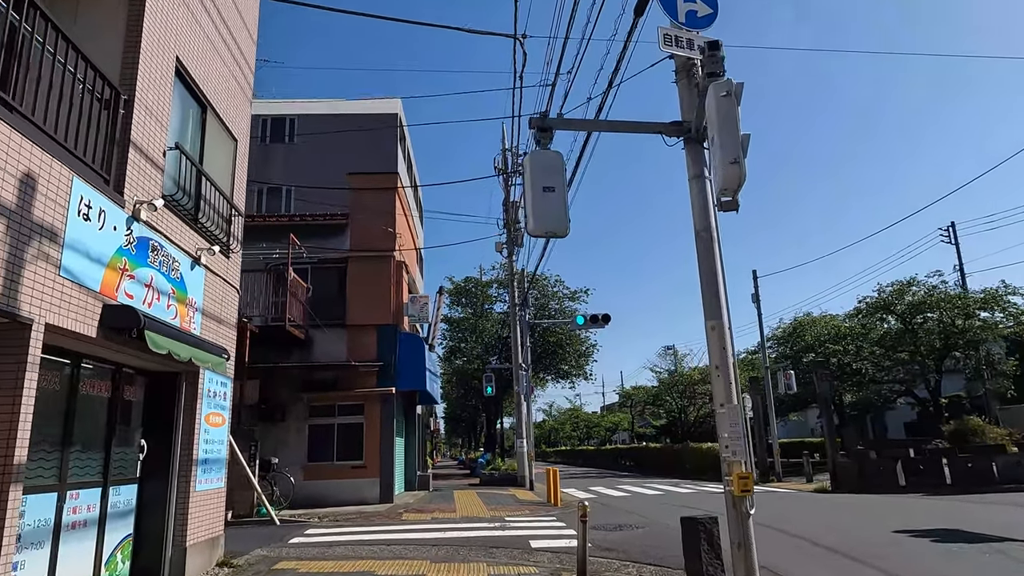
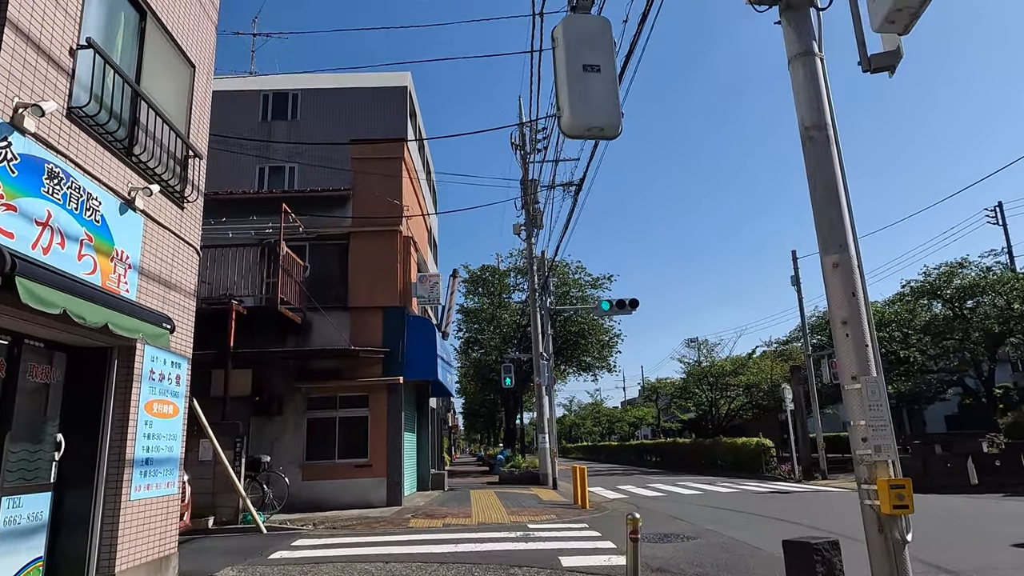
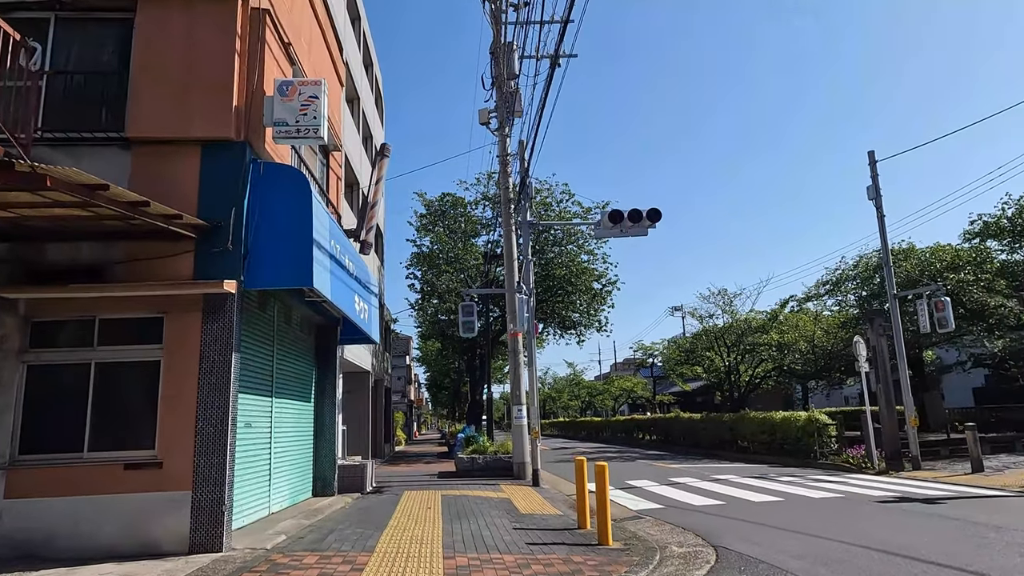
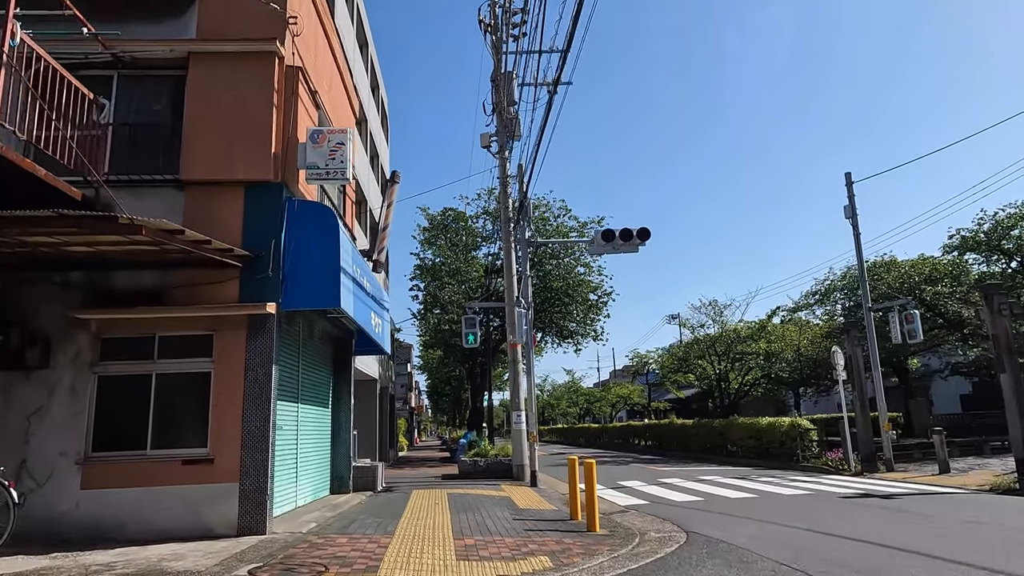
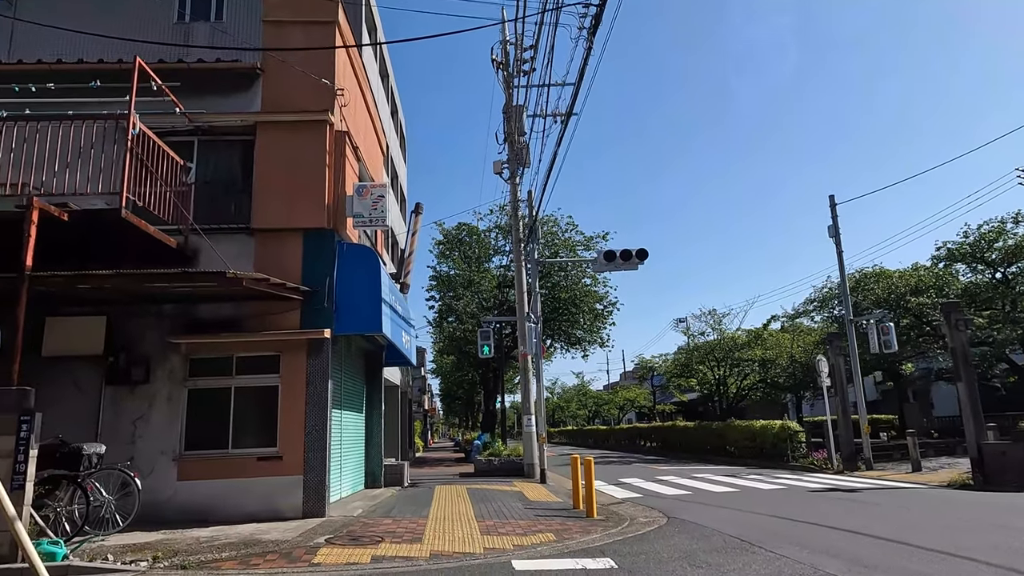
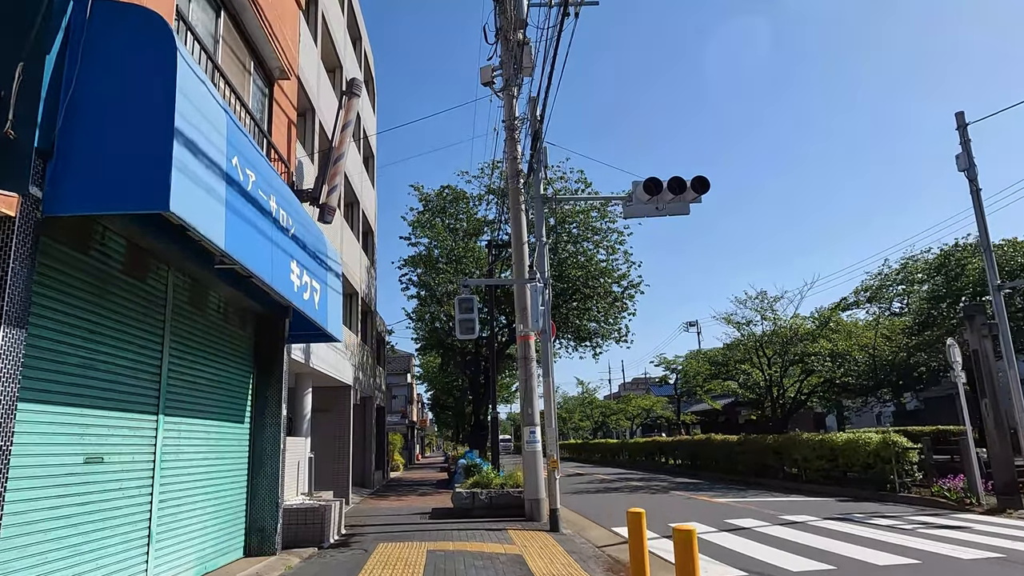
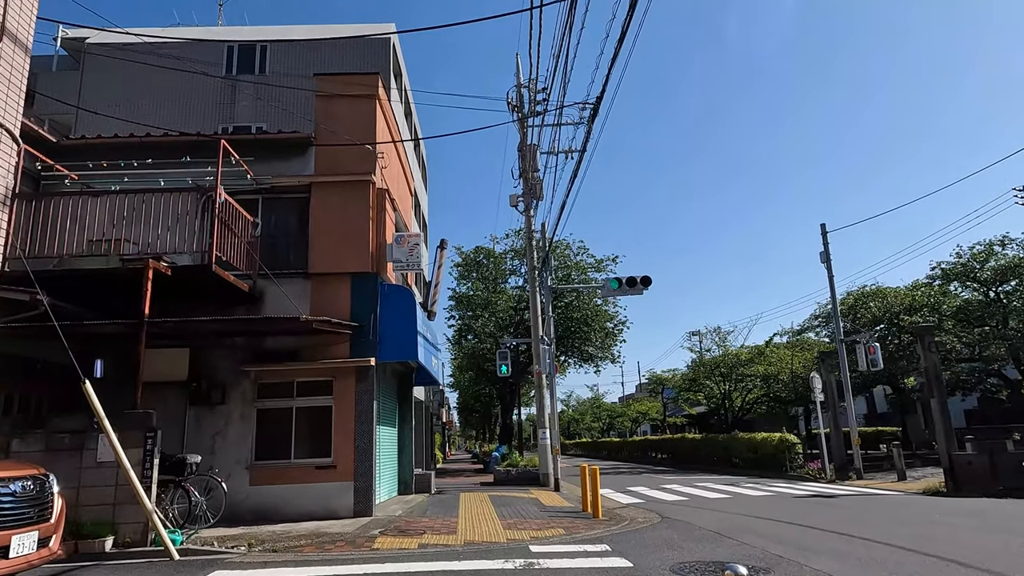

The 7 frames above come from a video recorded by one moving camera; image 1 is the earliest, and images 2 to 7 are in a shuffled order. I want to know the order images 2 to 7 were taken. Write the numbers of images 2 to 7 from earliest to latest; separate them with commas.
2, 7, 5, 4, 3, 6
